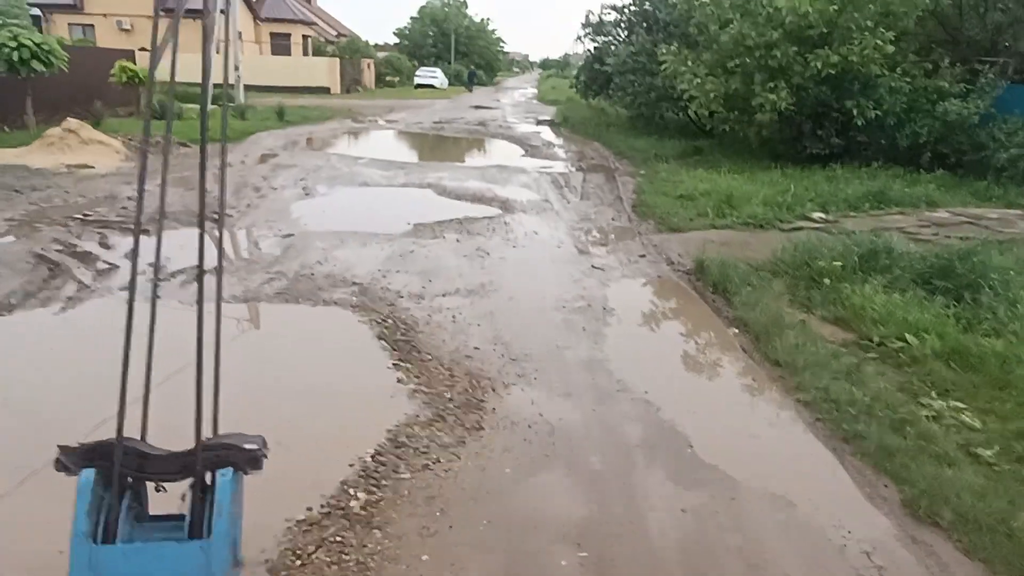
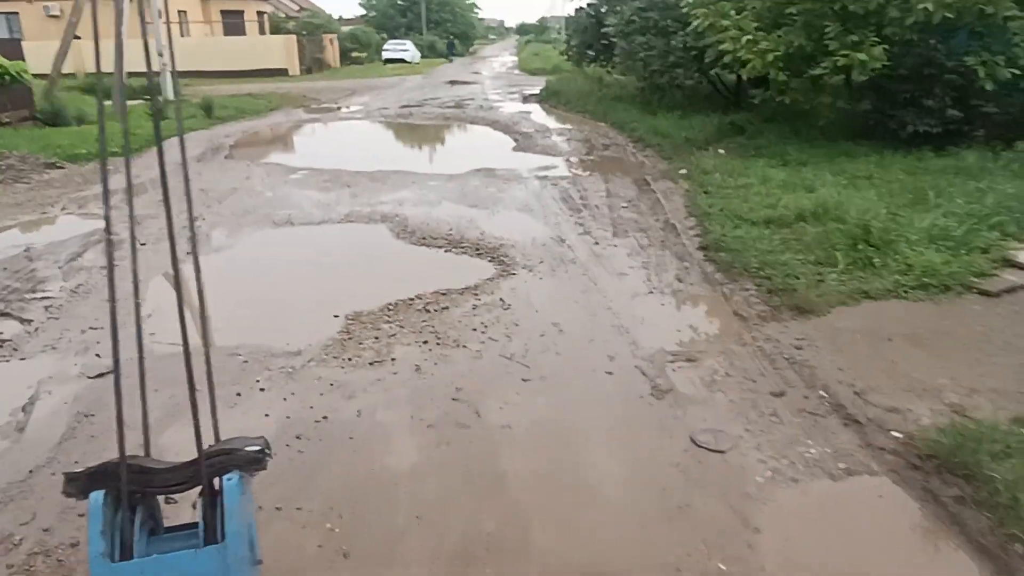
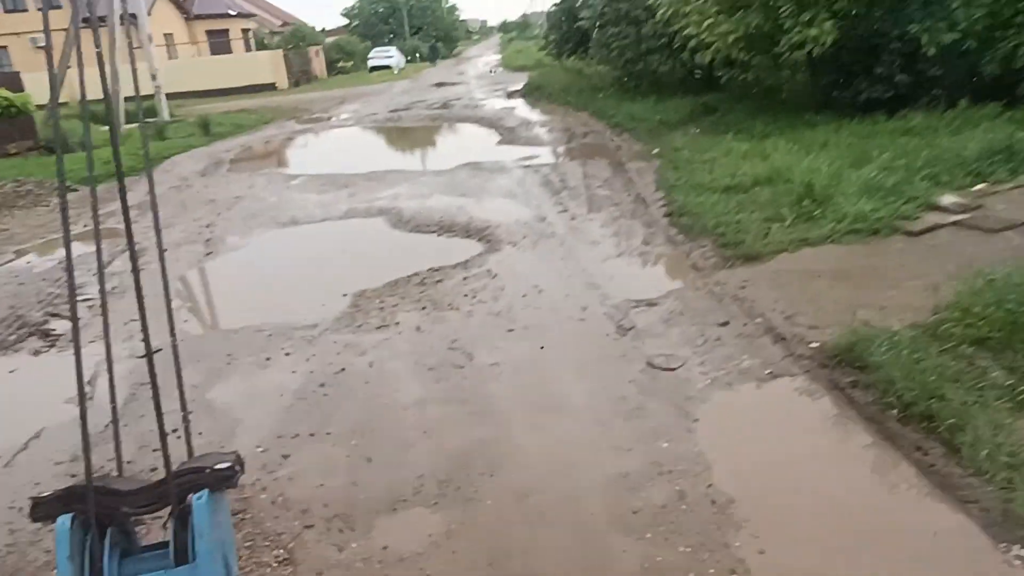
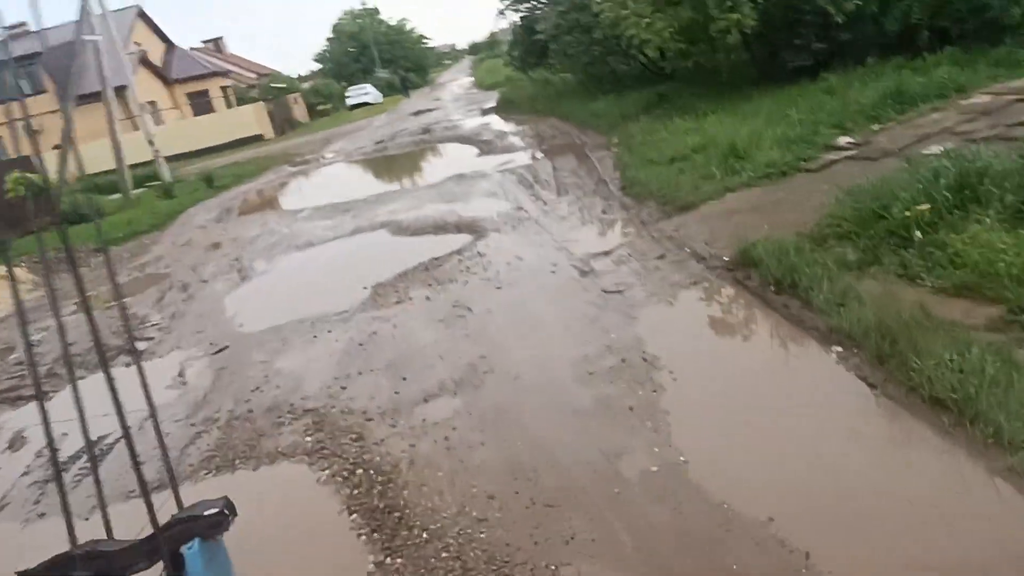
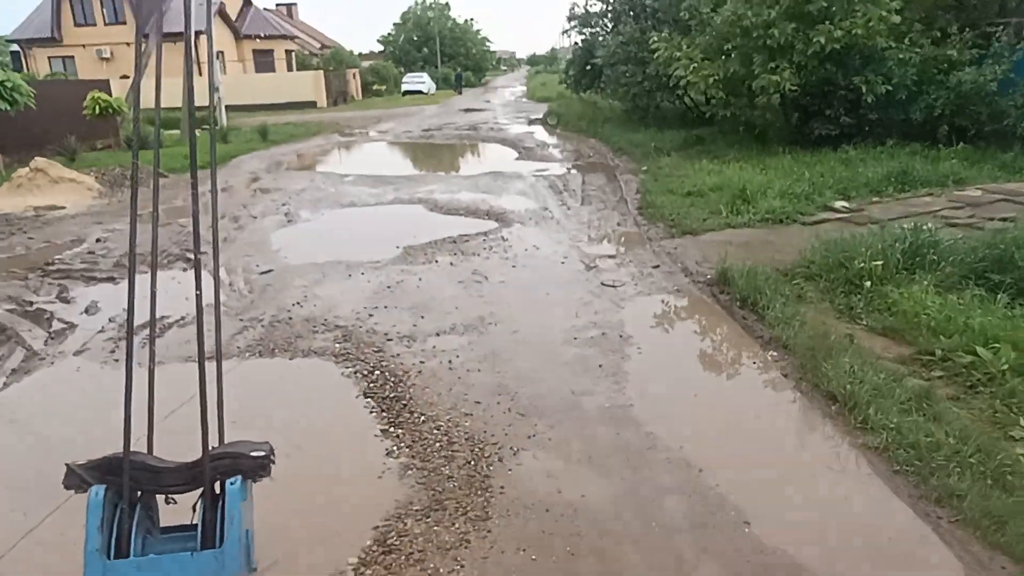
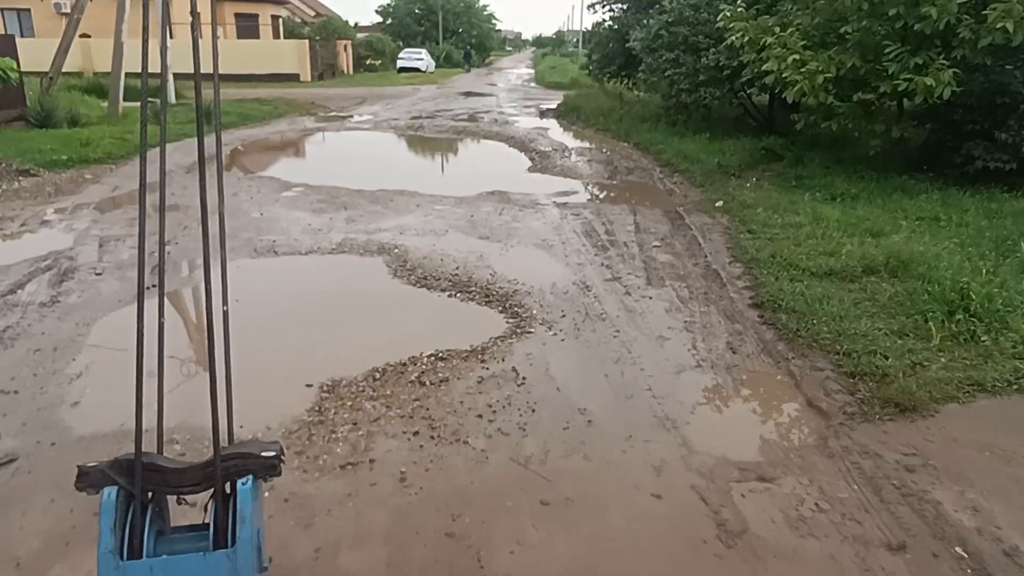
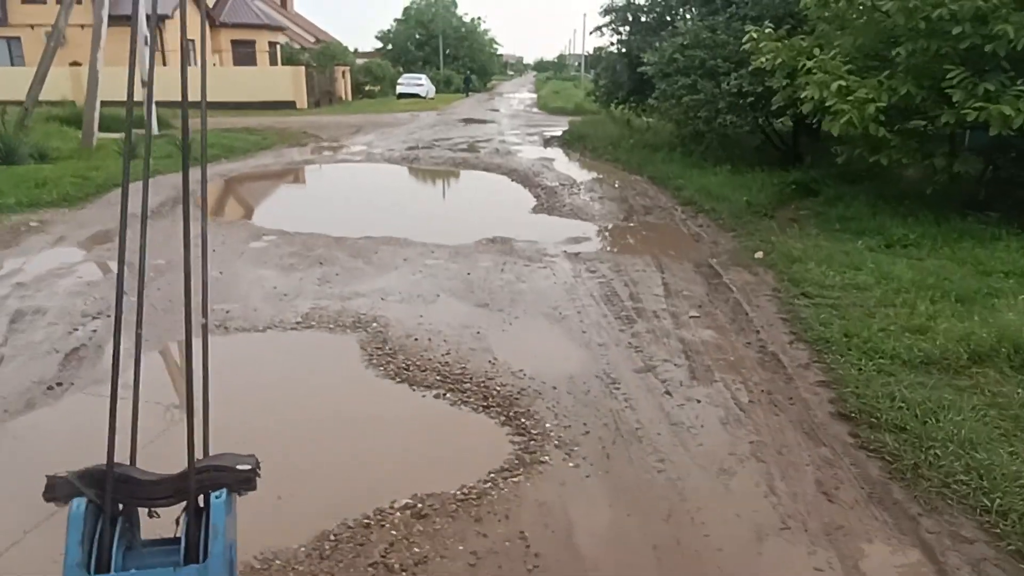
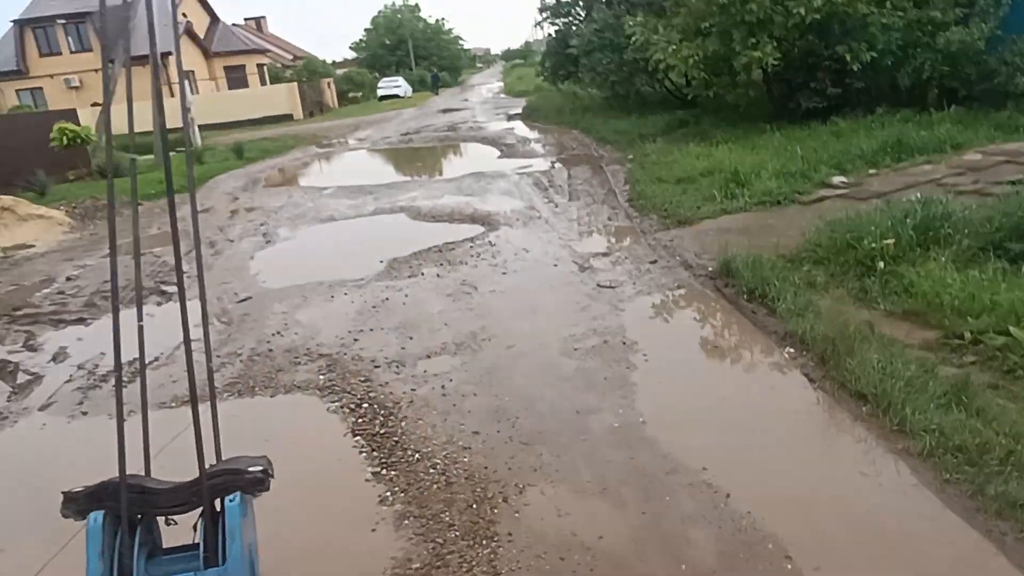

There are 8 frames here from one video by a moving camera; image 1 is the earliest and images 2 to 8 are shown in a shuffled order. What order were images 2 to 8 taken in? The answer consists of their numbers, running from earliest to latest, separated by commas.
5, 8, 4, 3, 2, 6, 7
